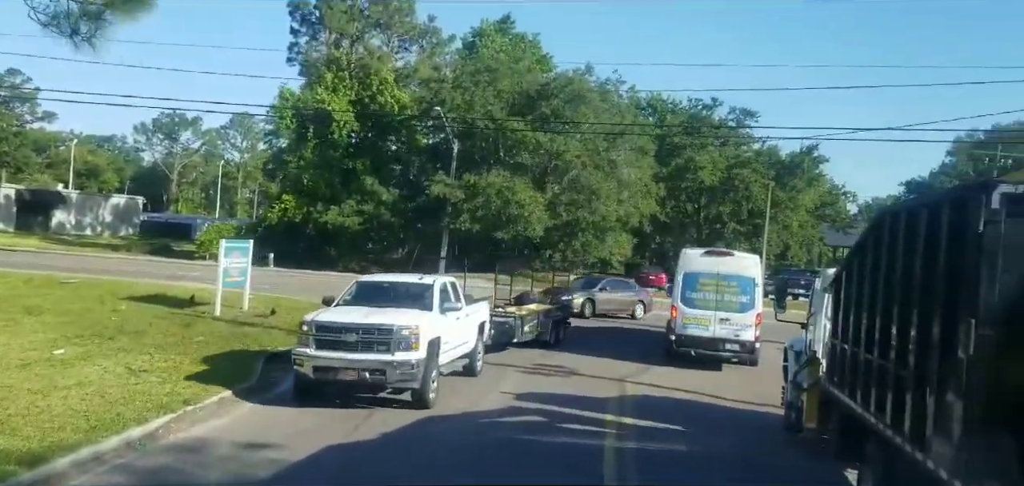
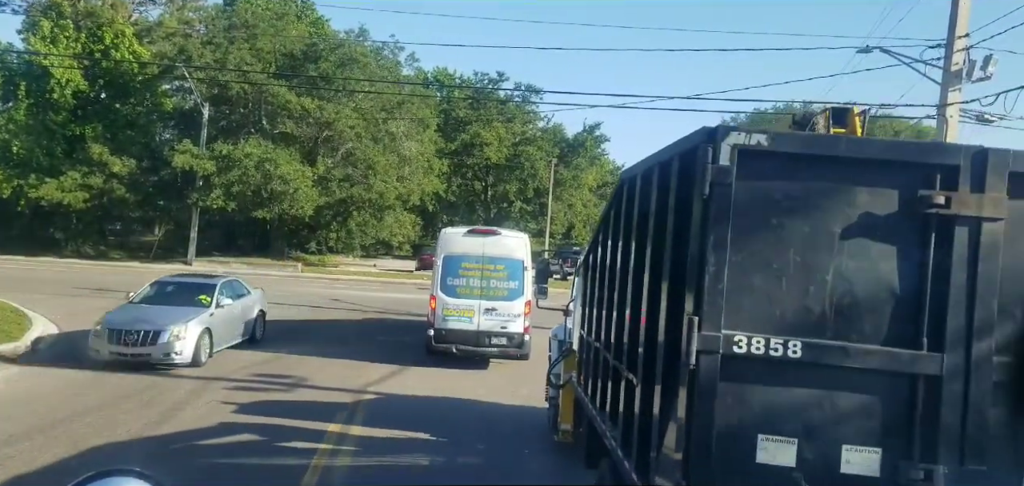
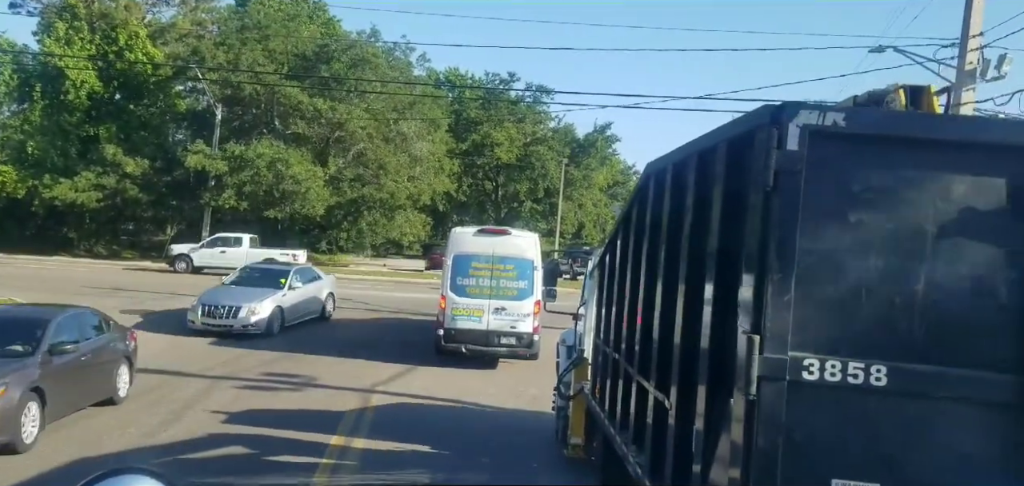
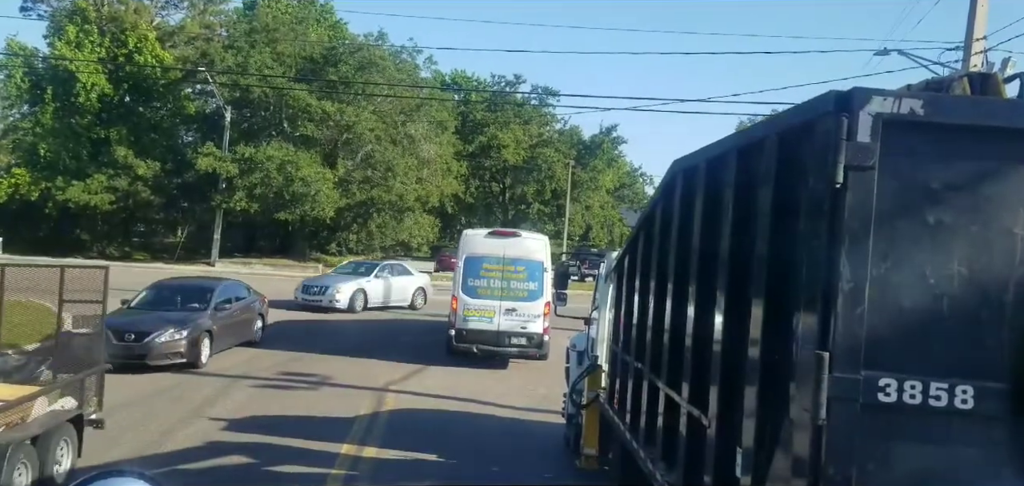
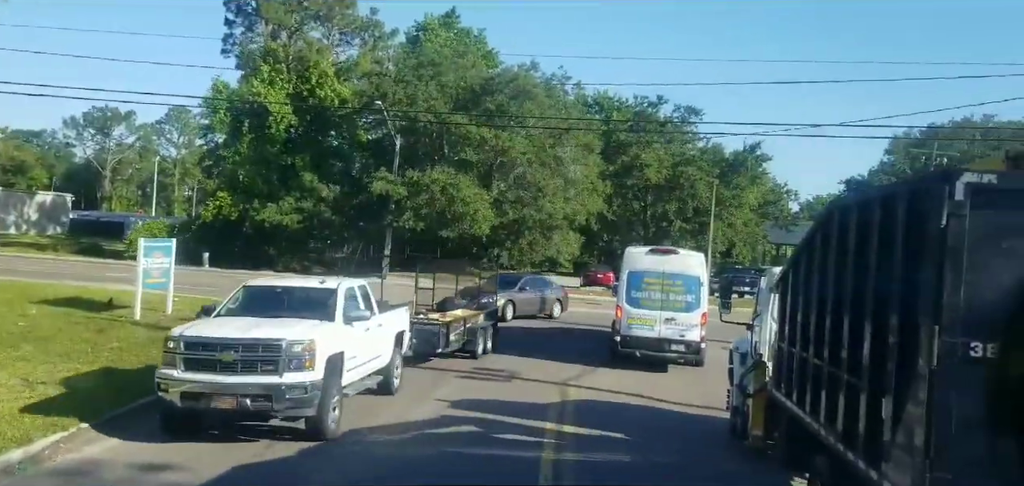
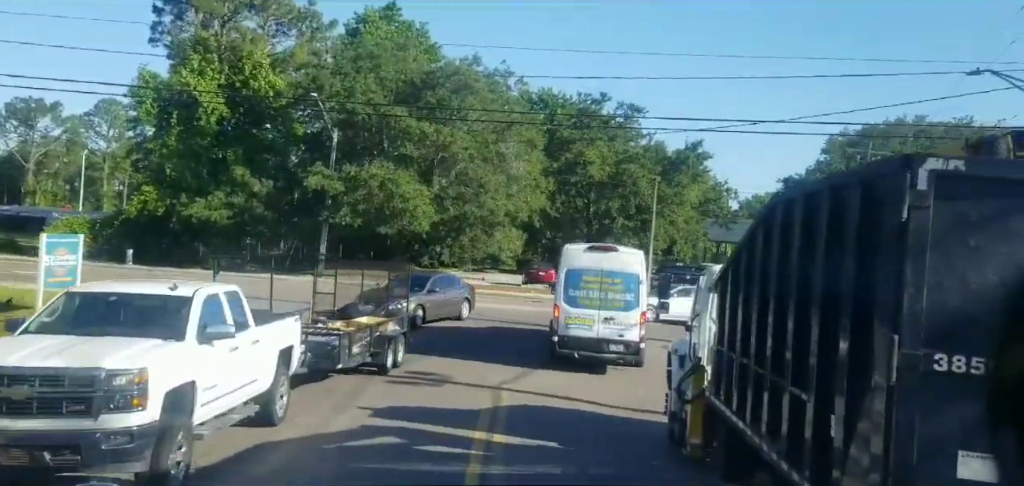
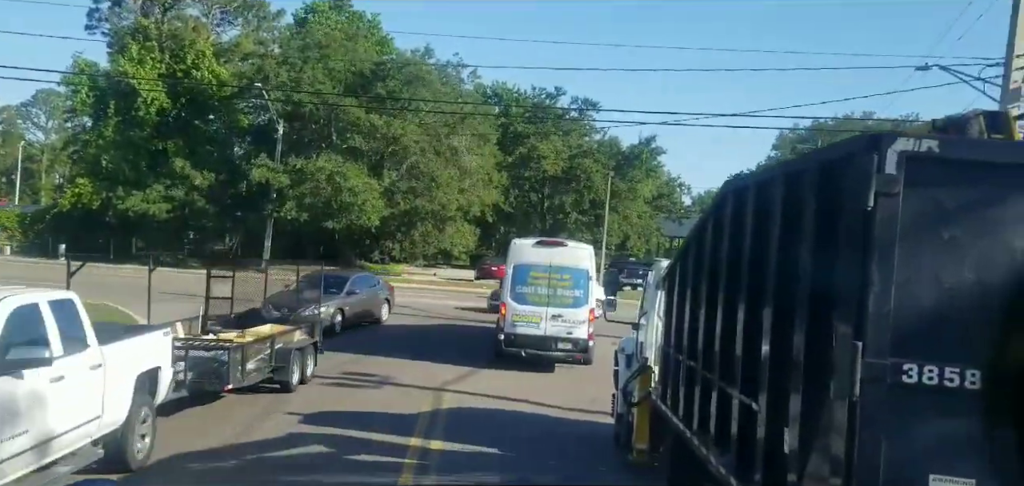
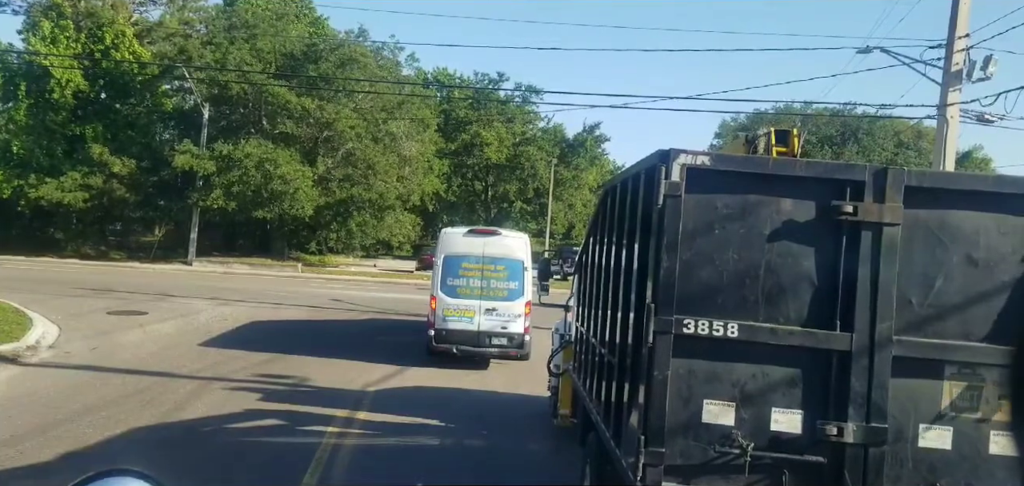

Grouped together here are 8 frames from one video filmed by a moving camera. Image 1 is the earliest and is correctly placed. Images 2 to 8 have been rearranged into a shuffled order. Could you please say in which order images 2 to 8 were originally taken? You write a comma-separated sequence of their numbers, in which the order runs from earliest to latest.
5, 6, 7, 4, 3, 2, 8
